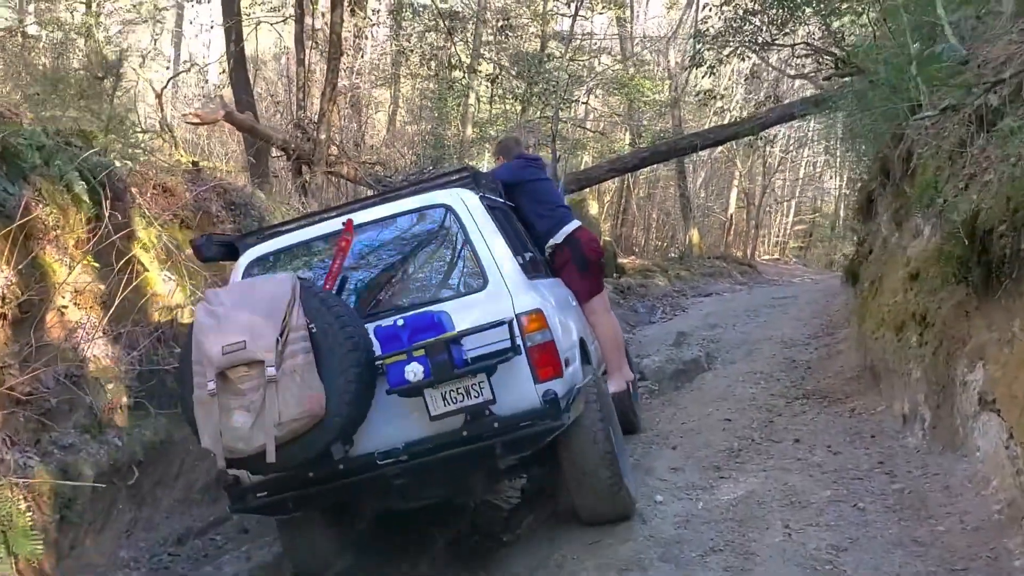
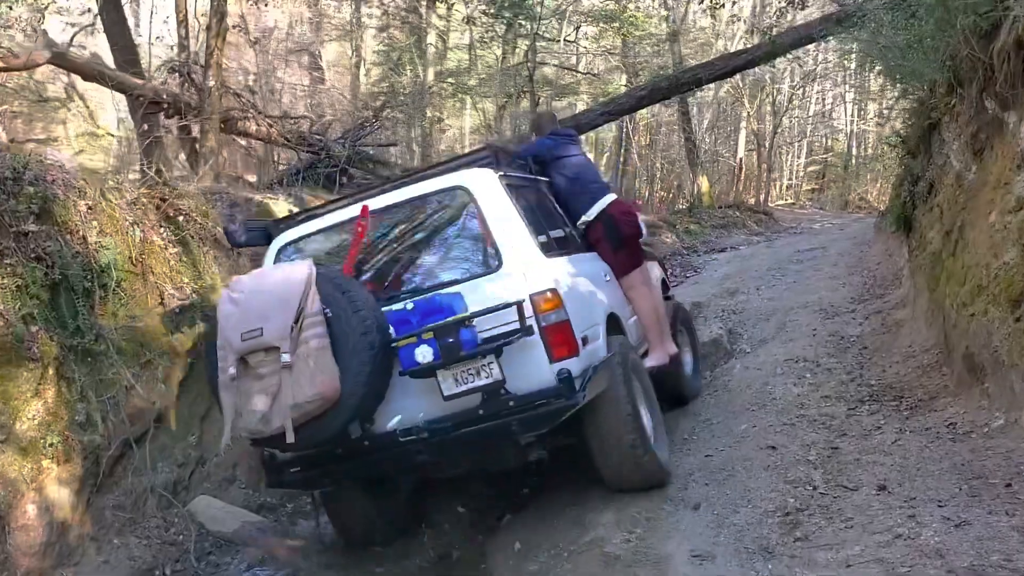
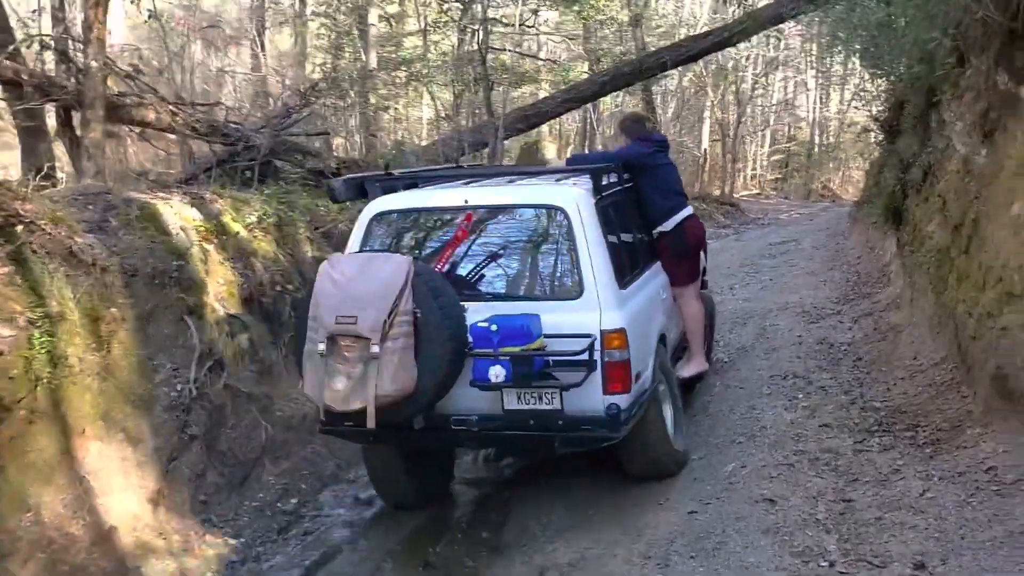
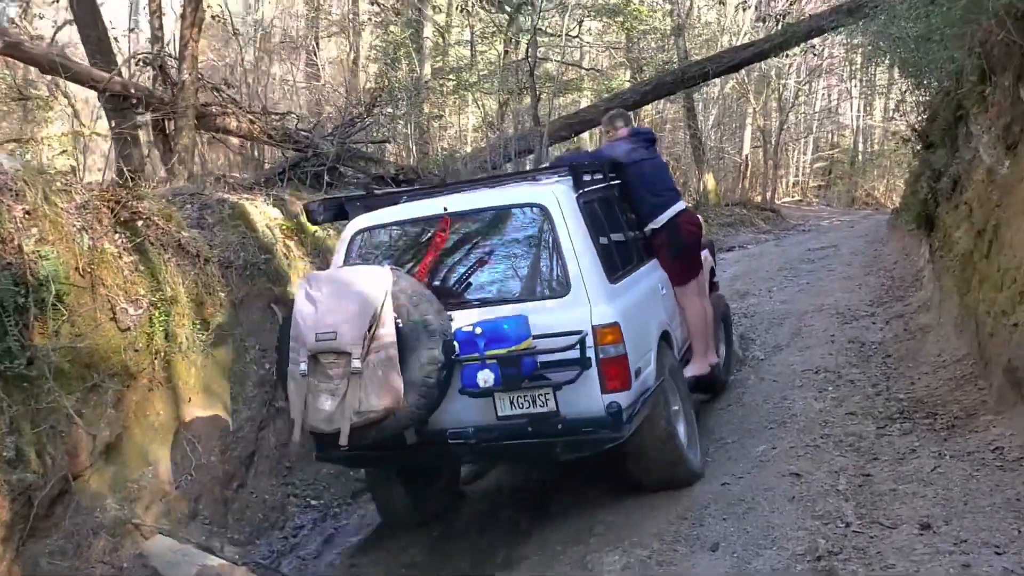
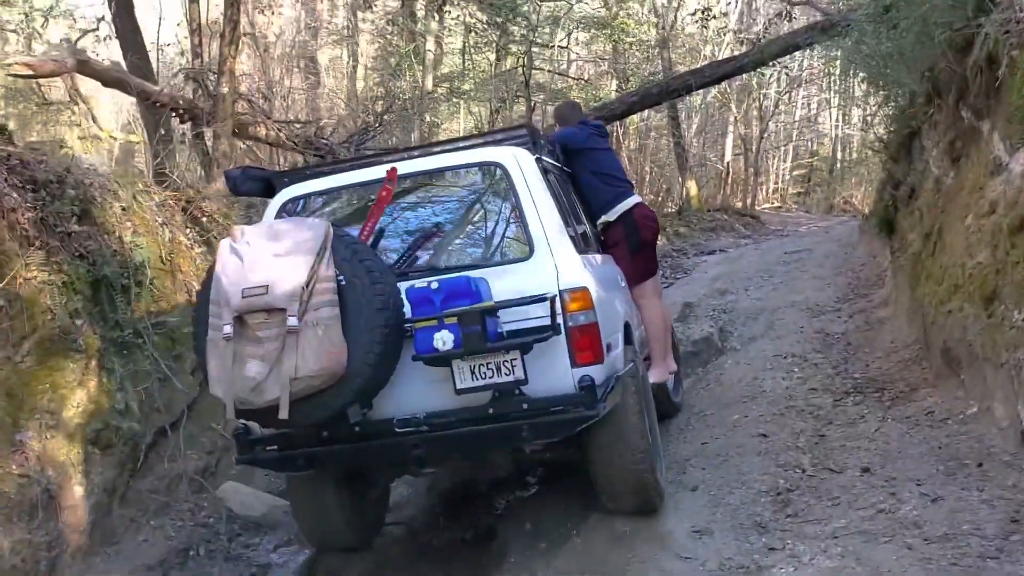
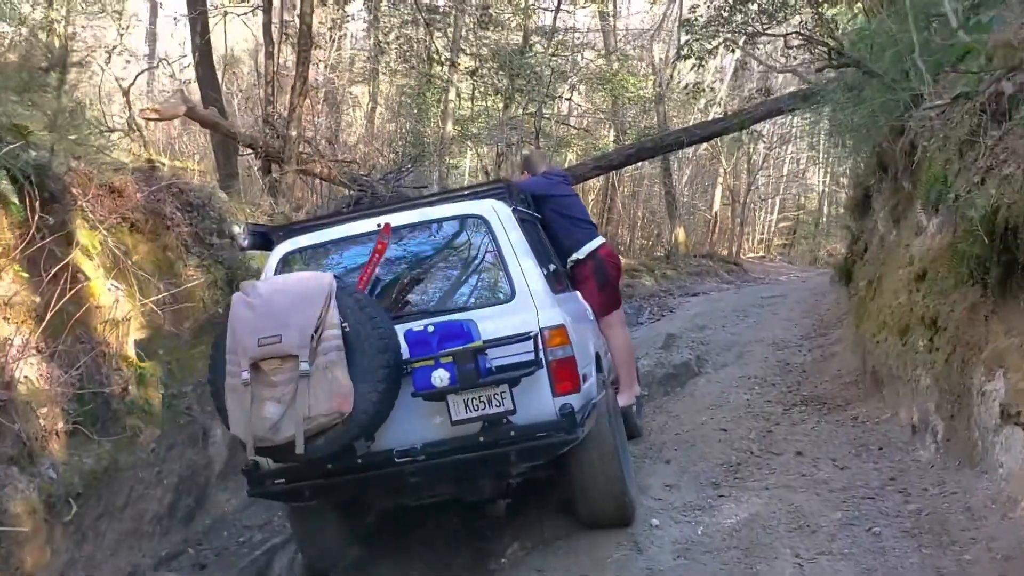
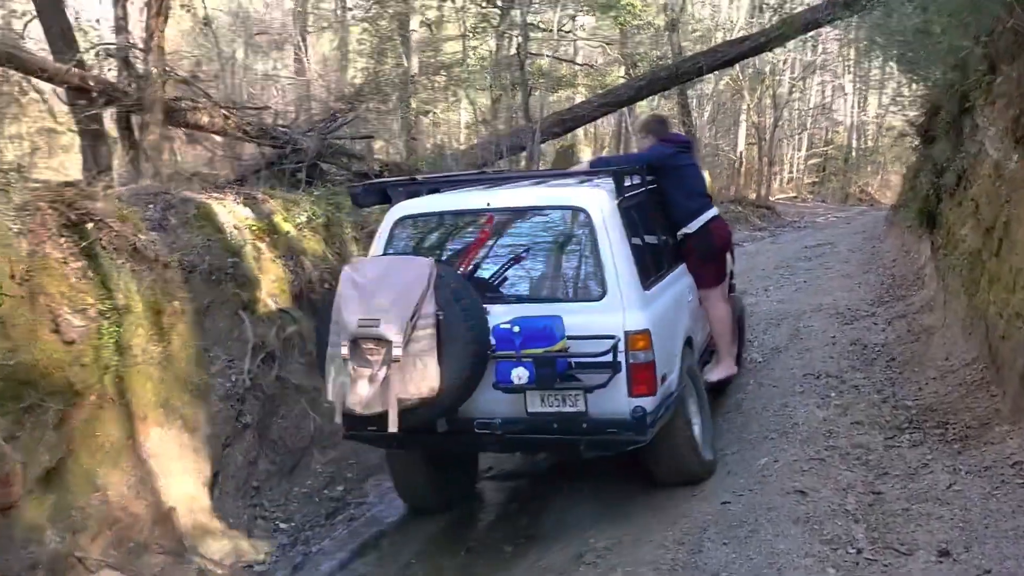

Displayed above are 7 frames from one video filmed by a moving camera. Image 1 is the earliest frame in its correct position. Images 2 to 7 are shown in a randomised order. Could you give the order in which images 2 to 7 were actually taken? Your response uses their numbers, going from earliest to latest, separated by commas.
6, 5, 2, 4, 7, 3
